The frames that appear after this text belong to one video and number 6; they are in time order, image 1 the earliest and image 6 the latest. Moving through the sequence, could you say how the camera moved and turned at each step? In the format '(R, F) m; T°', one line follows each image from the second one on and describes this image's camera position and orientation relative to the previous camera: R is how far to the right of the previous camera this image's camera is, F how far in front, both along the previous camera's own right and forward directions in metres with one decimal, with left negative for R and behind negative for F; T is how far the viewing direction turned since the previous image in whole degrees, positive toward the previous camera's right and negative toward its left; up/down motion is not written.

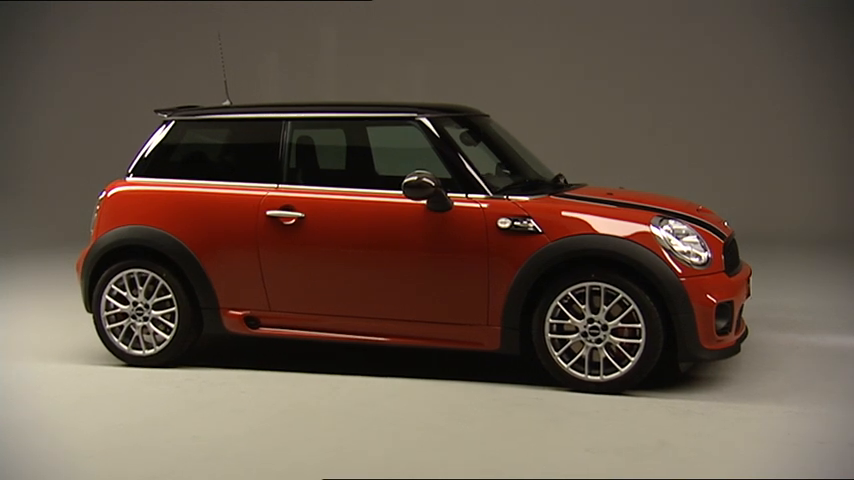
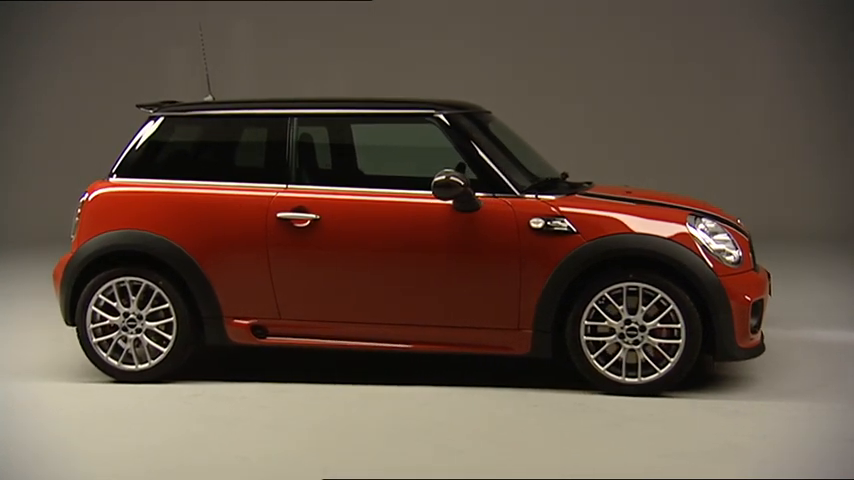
(-0.6, +0.2) m; +8°
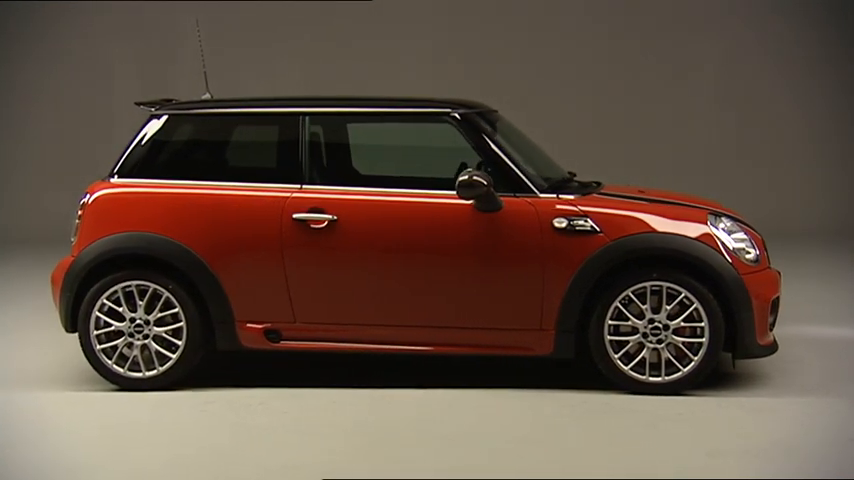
(-0.4, +0.1) m; +4°
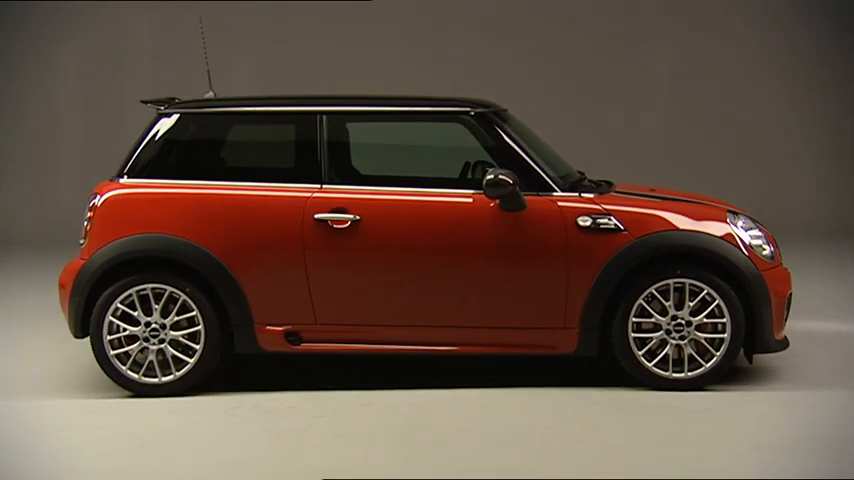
(-0.4, 0.0) m; +4°
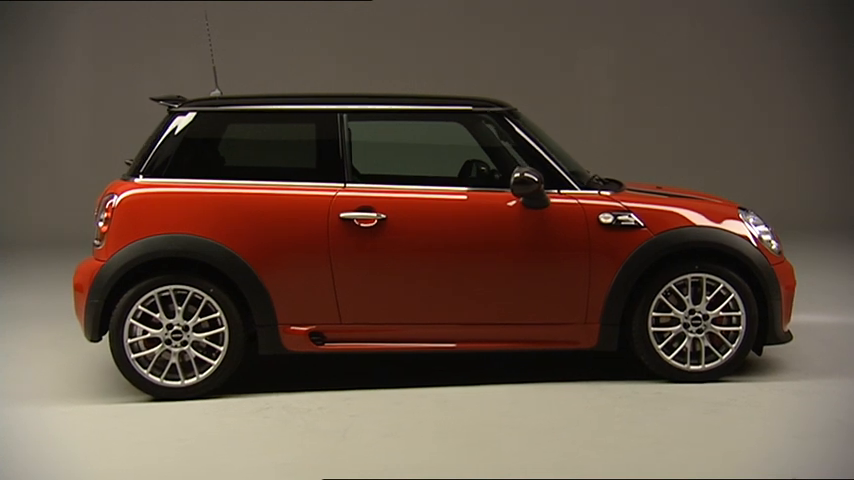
(-0.4, 0.0) m; +5°
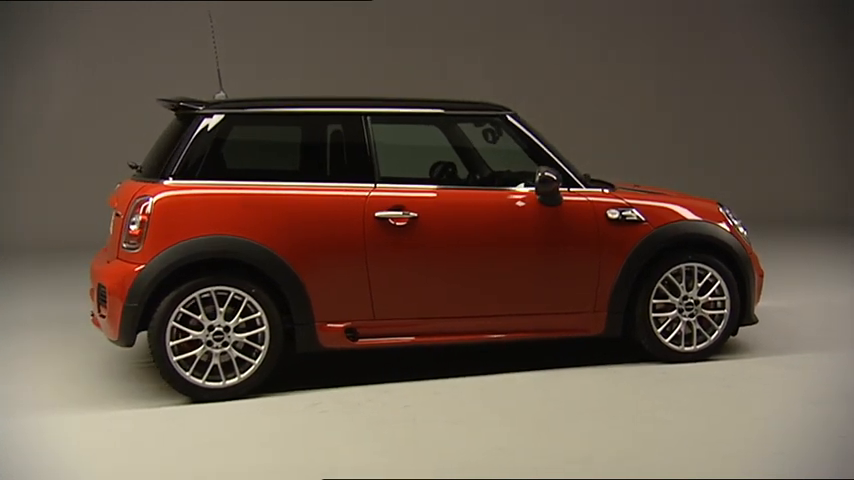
(-0.9, -0.1) m; +11°
